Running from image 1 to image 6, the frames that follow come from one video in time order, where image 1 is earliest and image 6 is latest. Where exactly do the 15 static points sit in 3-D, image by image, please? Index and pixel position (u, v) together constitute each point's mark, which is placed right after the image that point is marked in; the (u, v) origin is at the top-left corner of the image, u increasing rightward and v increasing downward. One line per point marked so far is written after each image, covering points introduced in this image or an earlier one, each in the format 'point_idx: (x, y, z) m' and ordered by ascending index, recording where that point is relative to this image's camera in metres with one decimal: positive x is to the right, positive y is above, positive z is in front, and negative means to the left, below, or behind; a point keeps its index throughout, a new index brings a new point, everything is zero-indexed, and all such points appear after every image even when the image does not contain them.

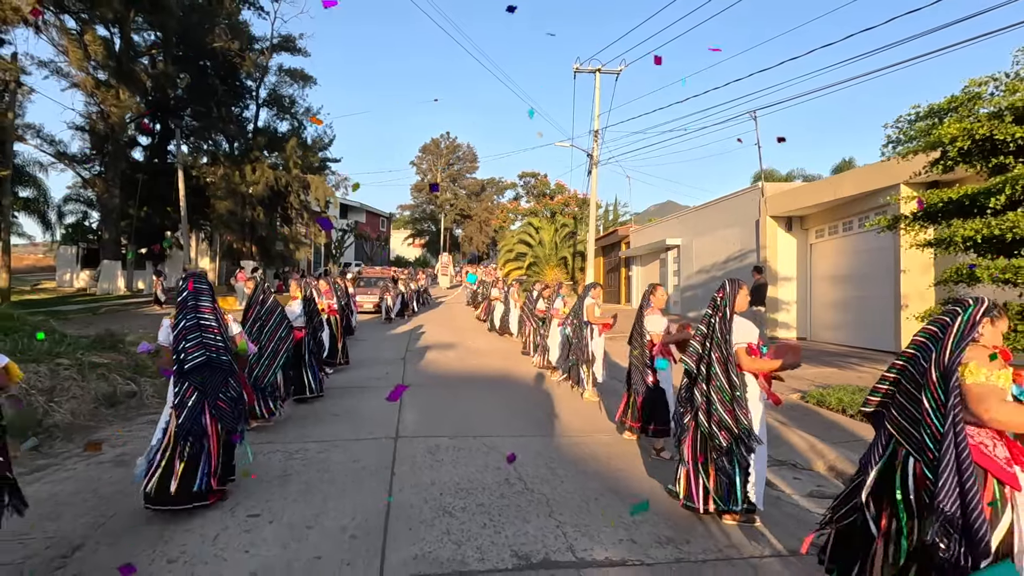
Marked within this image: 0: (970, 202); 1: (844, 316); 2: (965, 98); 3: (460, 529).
0: (+5.6, +1.0, +6.5) m
1: (+9.0, -0.8, +14.3) m
2: (+5.4, +2.3, +6.4) m
3: (-0.4, -1.9, +4.2) m
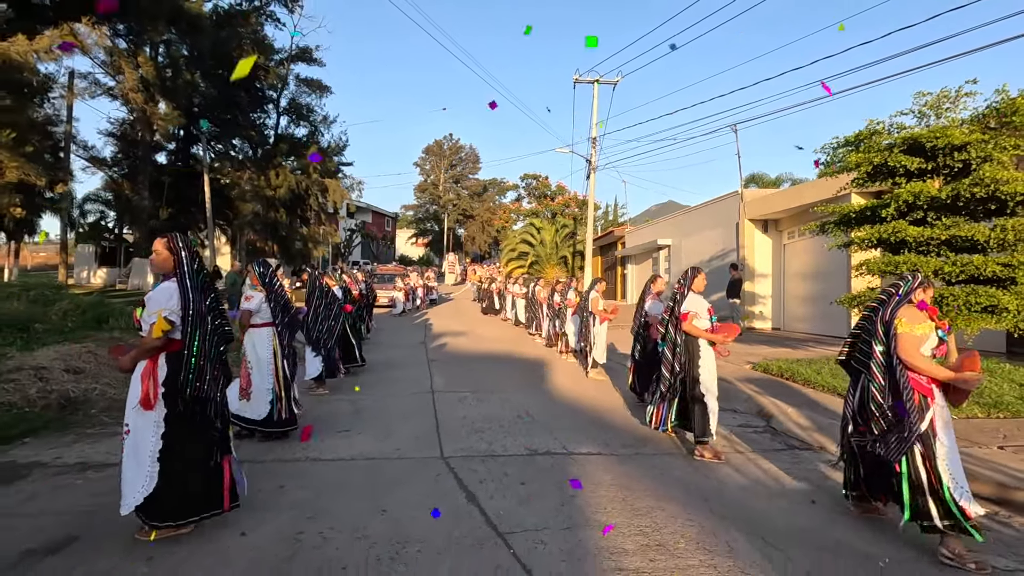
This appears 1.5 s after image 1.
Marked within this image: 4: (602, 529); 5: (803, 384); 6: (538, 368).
0: (+5.7, +1.2, +8.4) m
1: (+9.2, -0.6, +16.2) m
2: (+5.6, +2.4, +8.3) m
3: (-0.3, -1.7, +6.2) m
4: (+0.7, -1.8, +3.9) m
5: (+4.9, -1.6, +9.0) m
6: (+0.6, -1.8, +12.0) m
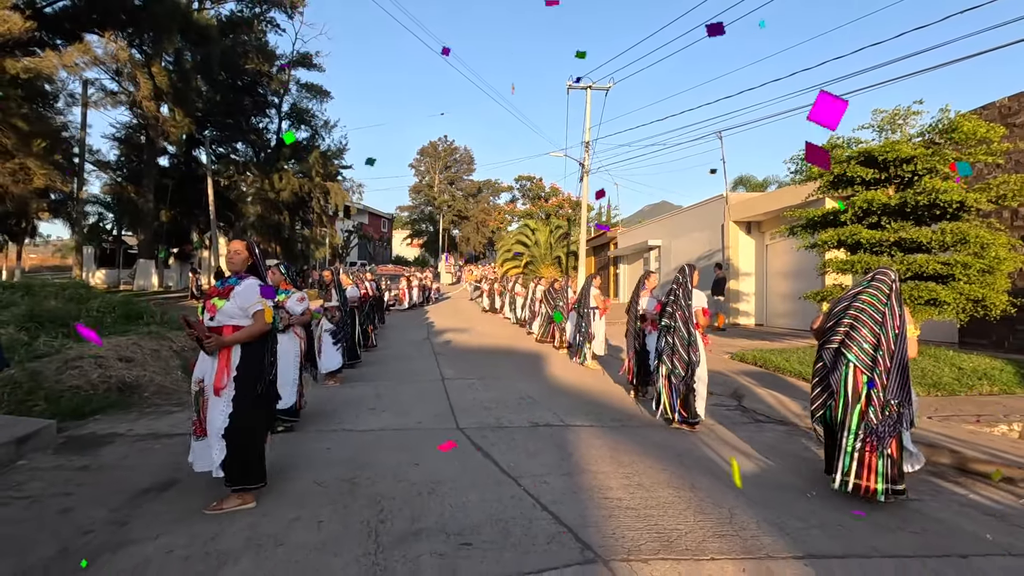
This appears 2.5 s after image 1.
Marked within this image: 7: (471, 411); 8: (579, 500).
0: (+5.7, +1.3, +9.5) m
1: (+9.1, -0.6, +17.3) m
2: (+5.6, +2.5, +9.4) m
3: (-0.2, -1.7, +7.2) m
4: (+0.7, -1.7, +4.9) m
5: (+4.9, -1.6, +10.0) m
6: (+0.6, -1.8, +13.0) m
7: (-0.6, -1.7, +7.2) m
8: (+0.5, -1.7, +4.2) m
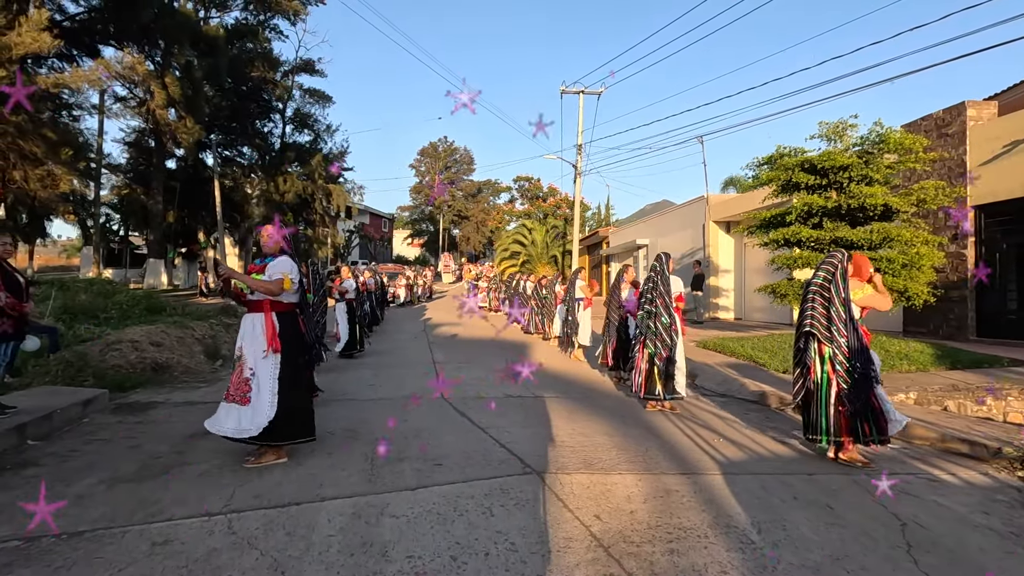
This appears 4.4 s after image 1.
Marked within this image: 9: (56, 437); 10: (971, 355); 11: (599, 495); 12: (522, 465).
0: (+5.4, +1.4, +10.6) m
1: (+8.8, -0.4, +18.5) m
2: (+5.3, +2.6, +10.5) m
3: (-0.6, -1.6, +8.3) m
4: (+0.4, -1.6, +6.0) m
5: (+4.6, -1.4, +11.2) m
6: (+0.3, -1.6, +14.1) m
7: (-0.9, -1.6, +8.4) m
8: (+0.2, -1.6, +5.3) m
9: (-4.7, -1.5, +5.4) m
10: (+8.0, -1.2, +9.2) m
11: (+0.7, -1.6, +4.0) m
12: (+0.1, -1.5, +4.6) m
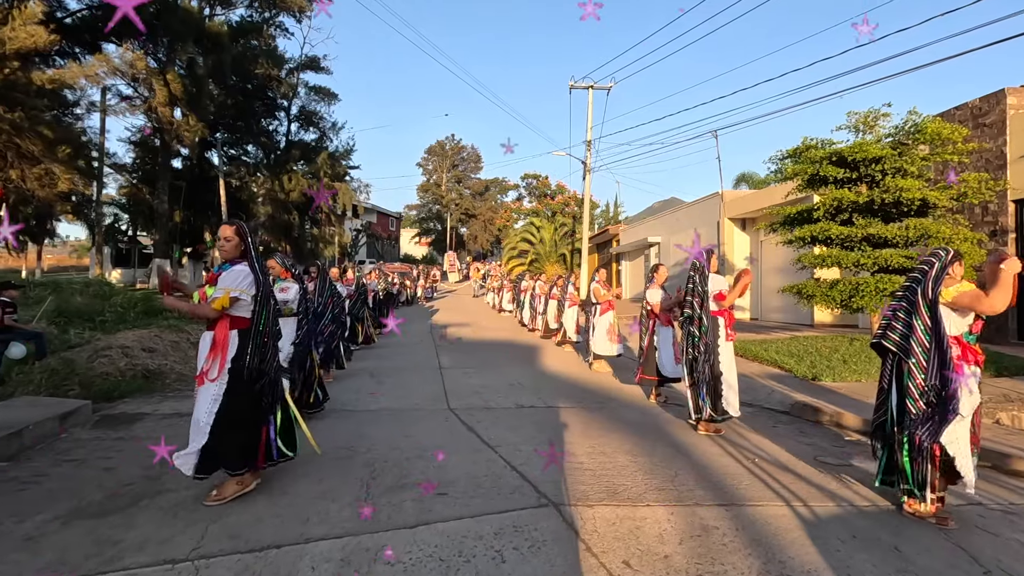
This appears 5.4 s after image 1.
0: (+5.6, +1.4, +10.0) m
1: (+9.1, -0.4, +17.8) m
2: (+5.4, +2.6, +9.9) m
3: (-0.4, -1.6, +7.8) m
4: (+0.5, -1.6, +5.5) m
5: (+4.8, -1.4, +10.6) m
6: (+0.5, -1.6, +13.6) m
7: (-0.7, -1.6, +7.9) m
8: (+0.3, -1.6, +4.8) m
9: (-4.6, -1.6, +5.0) m
10: (+8.1, -1.2, +8.6) m
11: (+0.8, -1.6, +3.5) m
12: (+0.2, -1.6, +4.0) m
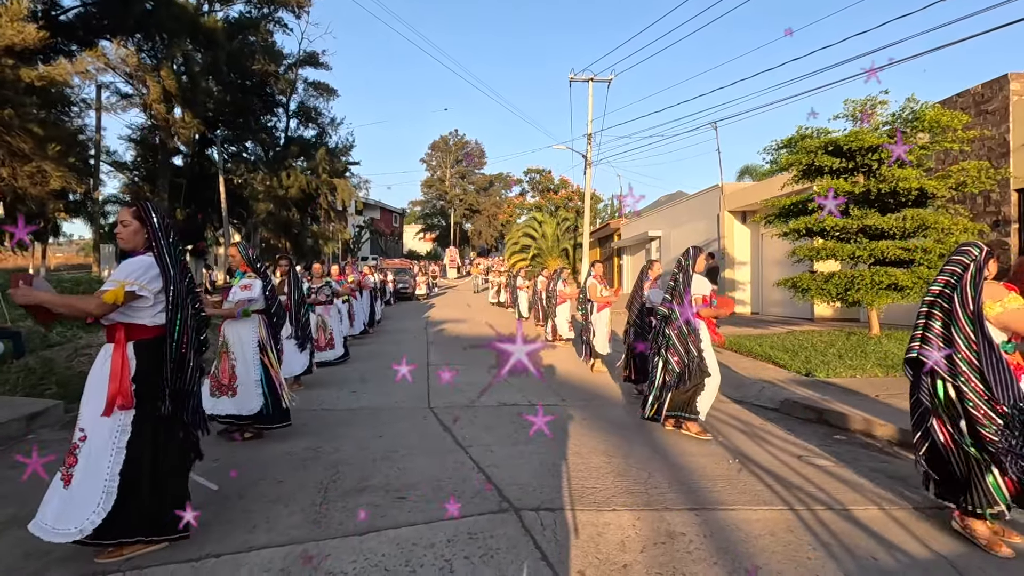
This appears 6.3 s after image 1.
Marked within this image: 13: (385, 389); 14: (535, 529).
0: (+5.4, +1.5, +9.8) m
1: (+9.0, -0.2, +17.5) m
2: (+5.2, +2.7, +9.6) m
3: (-0.6, -1.5, +7.7) m
4: (+0.3, -1.6, +5.3) m
5: (+4.6, -1.3, +10.3) m
6: (+0.3, -1.5, +13.4) m
7: (-1.0, -1.5, +7.7) m
8: (0.0, -1.6, +4.6) m
9: (-4.8, -1.6, +4.9) m
10: (+7.9, -1.0, +8.3) m
11: (+0.5, -1.6, +3.3) m
12: (-0.1, -1.5, +3.9) m
13: (-1.9, -1.5, +8.1) m
14: (+0.2, -1.6, +3.4) m
